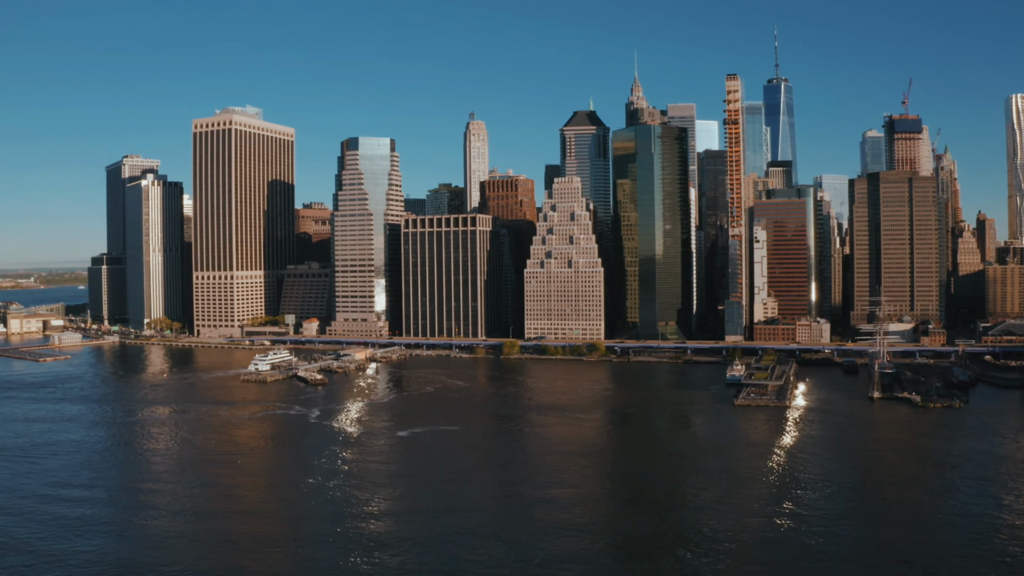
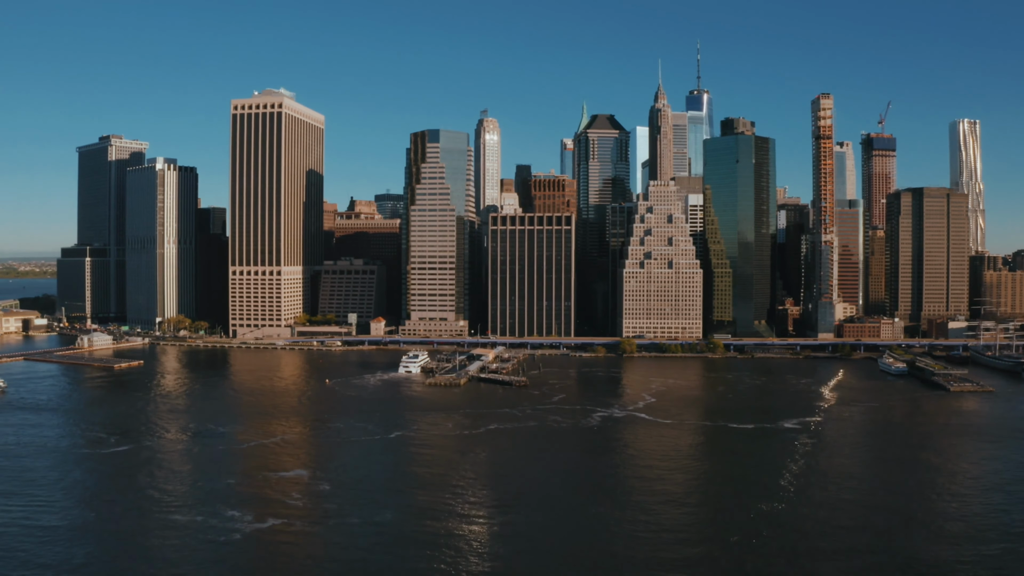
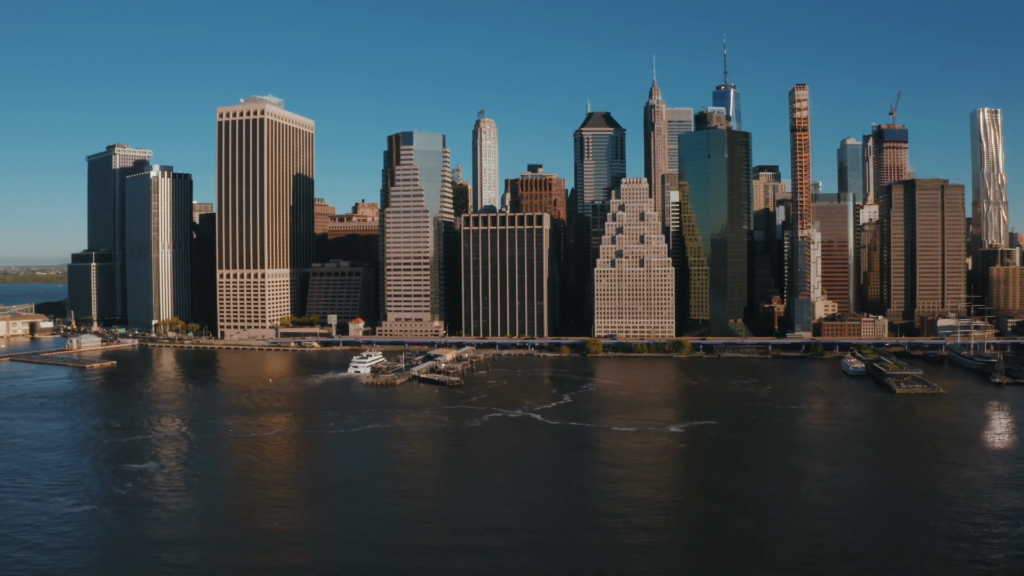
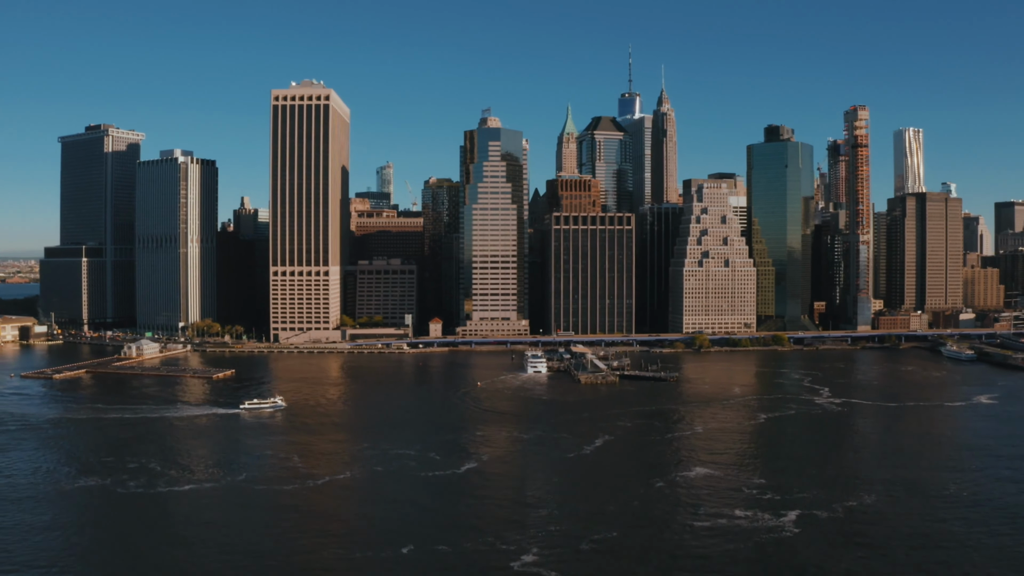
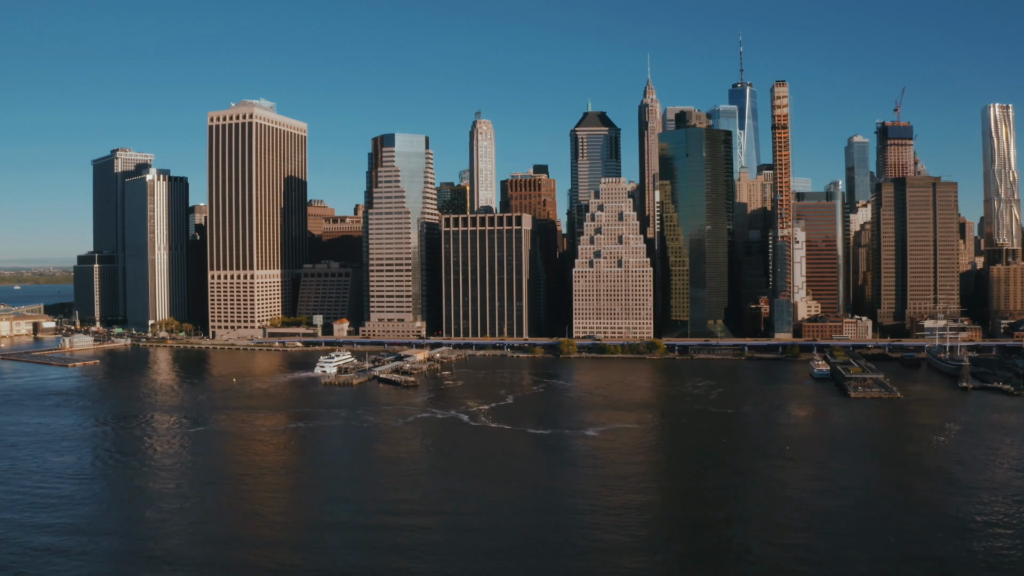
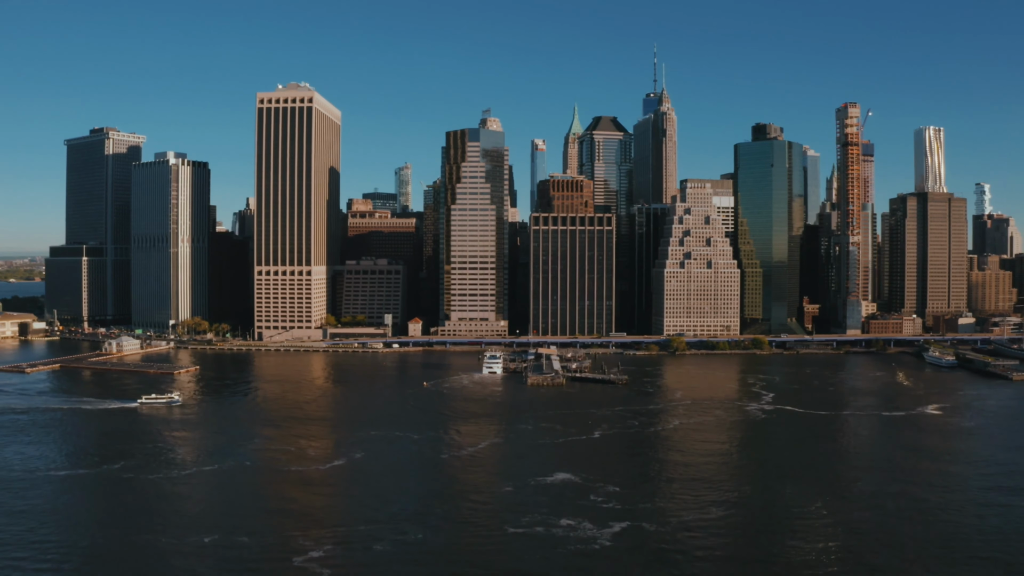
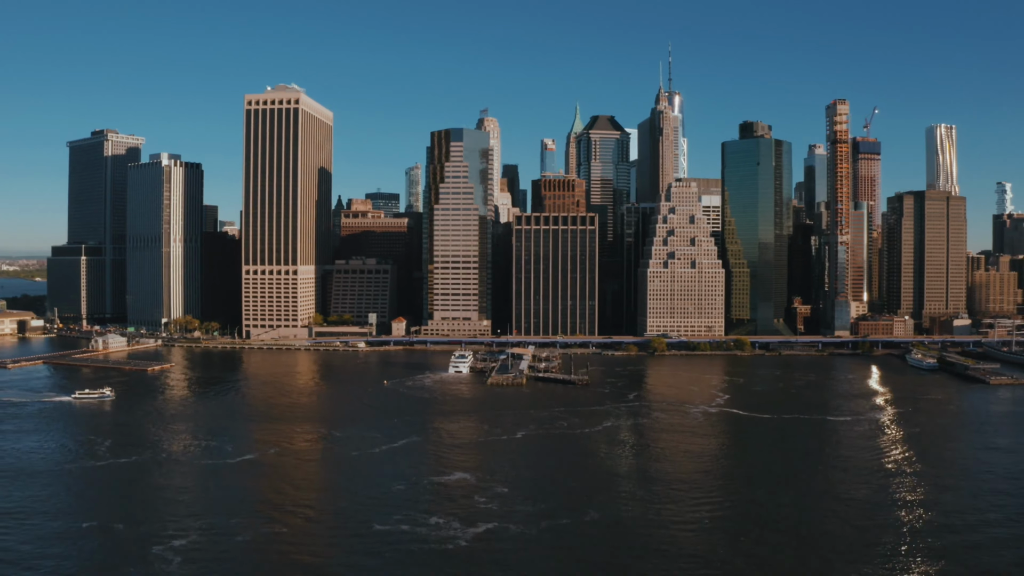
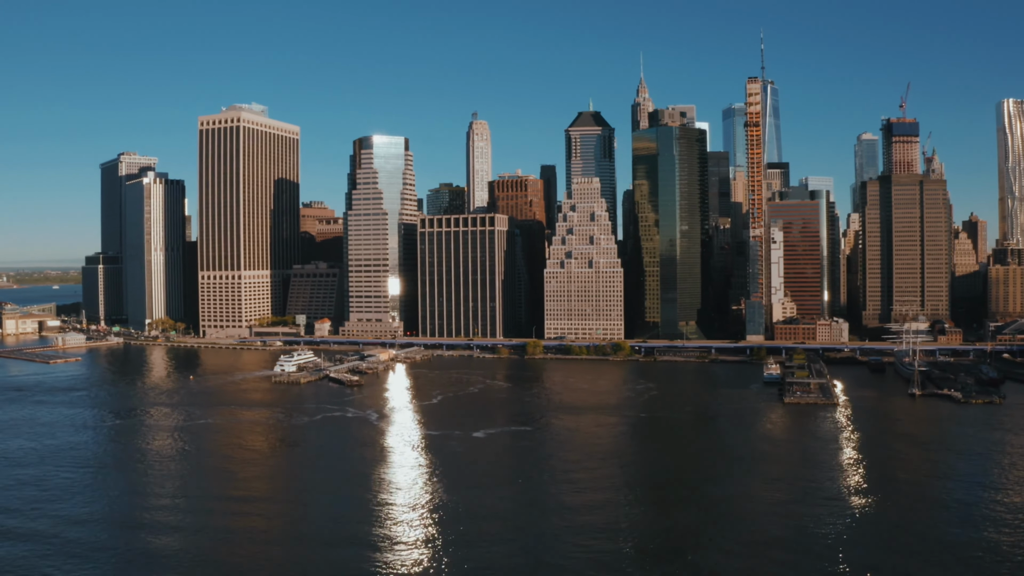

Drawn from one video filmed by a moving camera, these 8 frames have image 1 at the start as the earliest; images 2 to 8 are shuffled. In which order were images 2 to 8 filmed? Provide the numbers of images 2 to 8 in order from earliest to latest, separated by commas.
8, 5, 3, 2, 7, 6, 4
